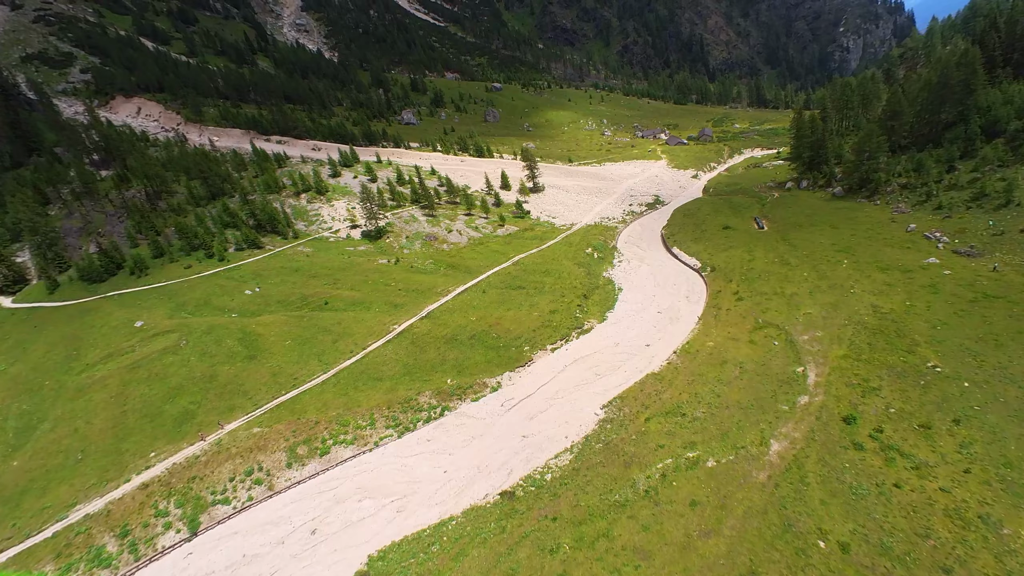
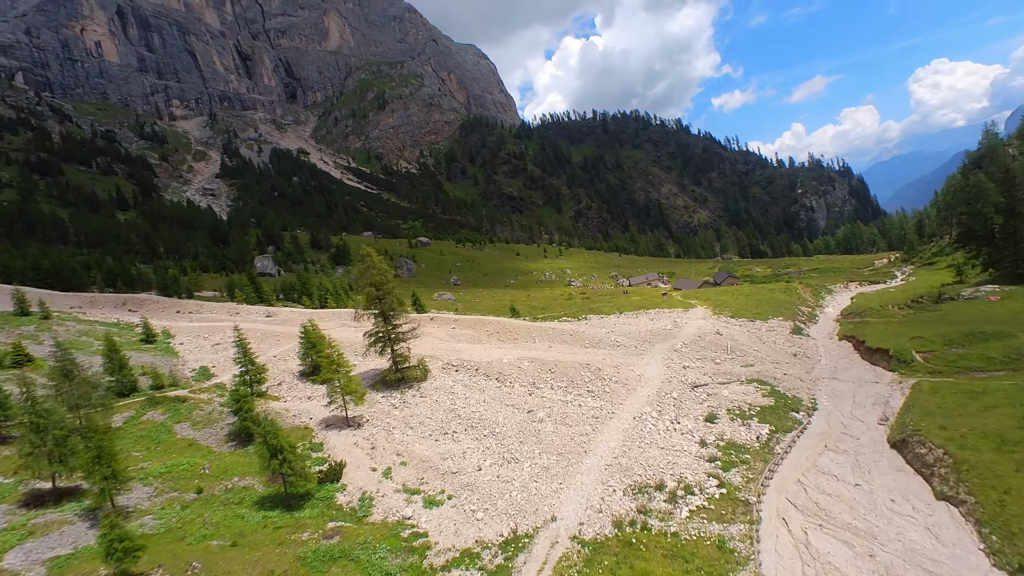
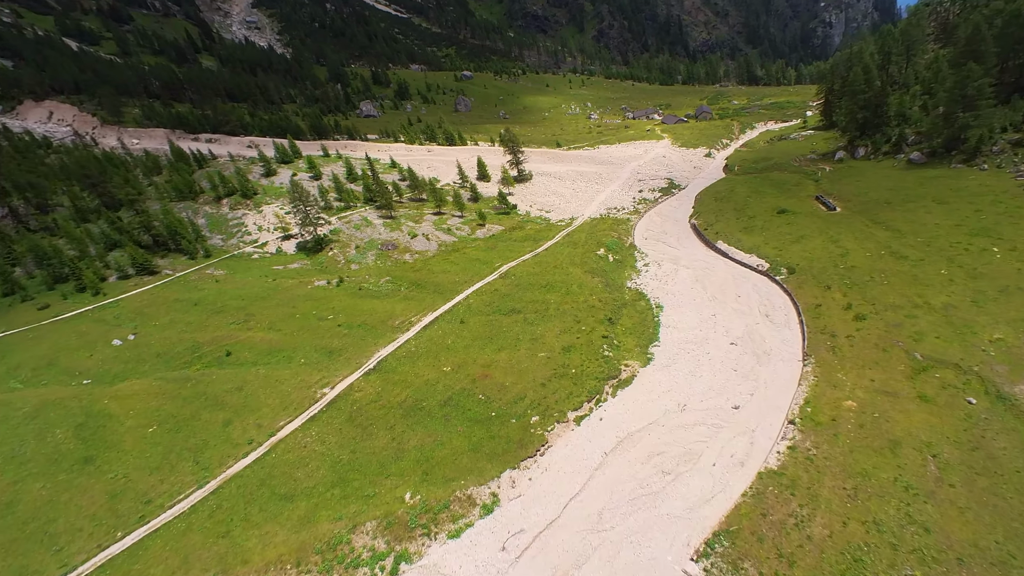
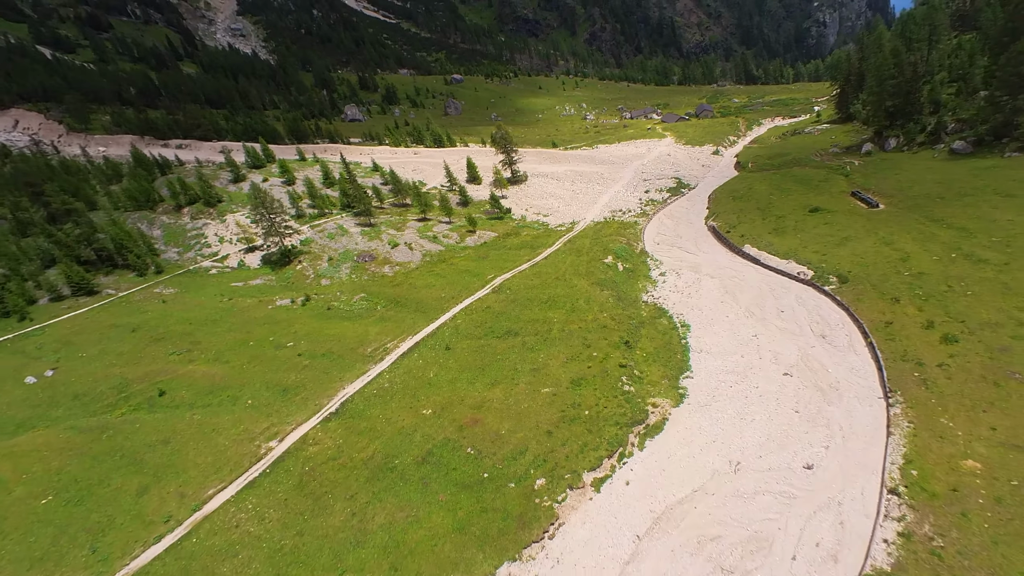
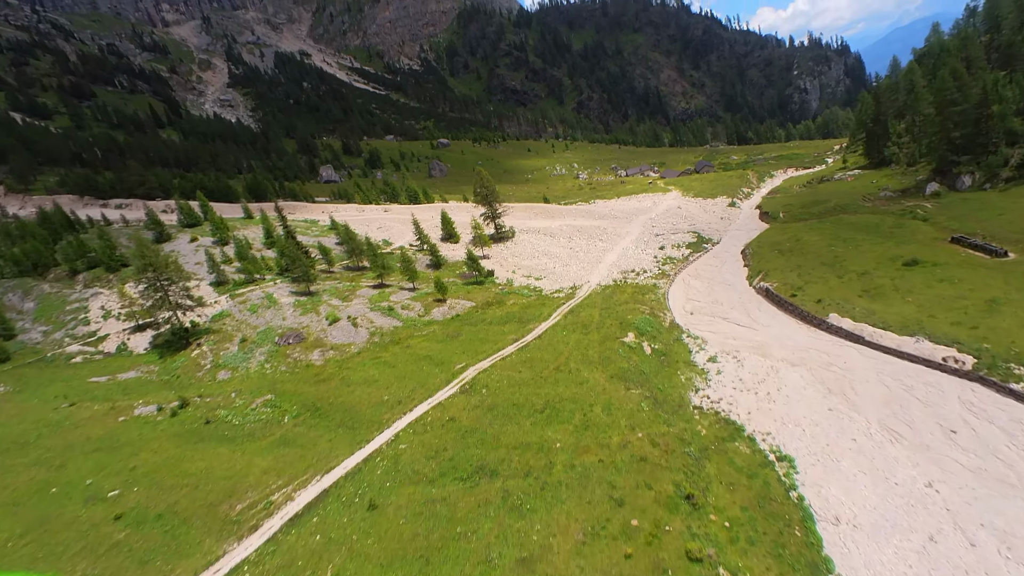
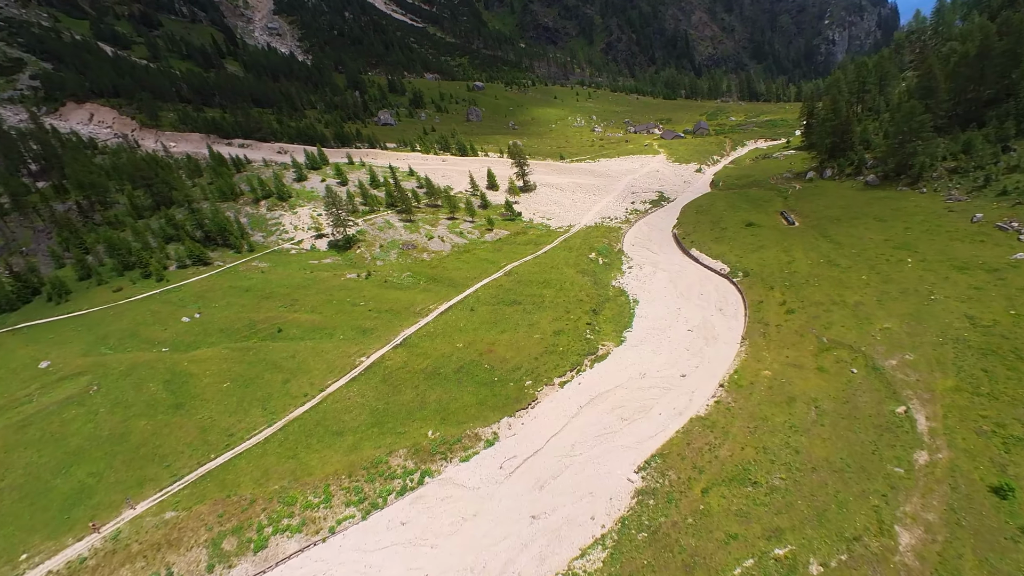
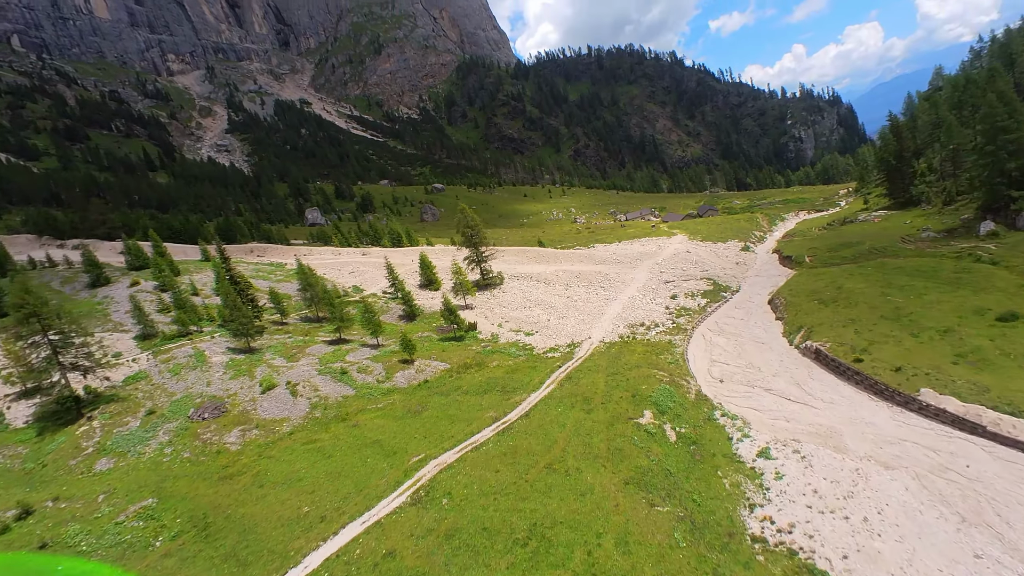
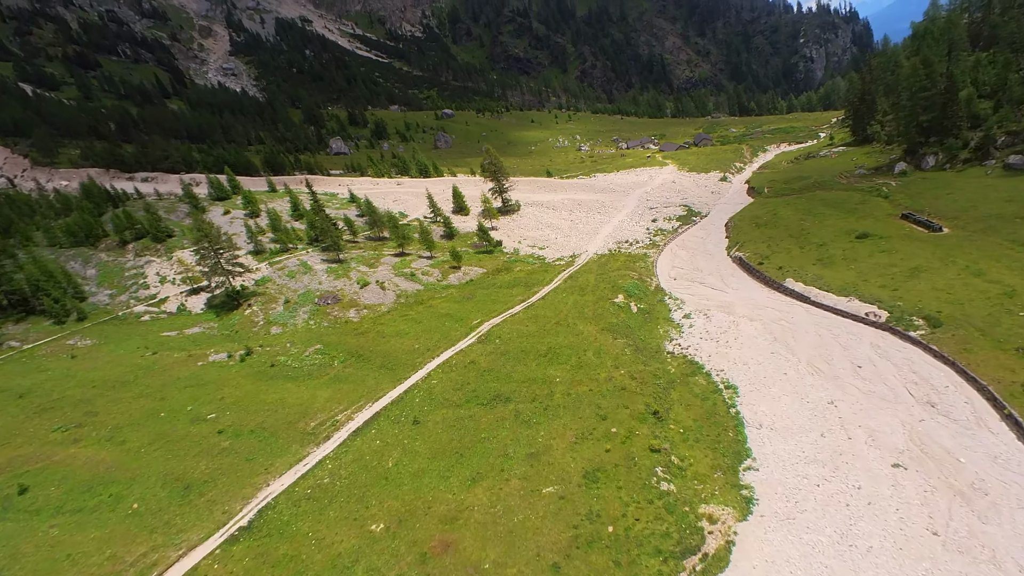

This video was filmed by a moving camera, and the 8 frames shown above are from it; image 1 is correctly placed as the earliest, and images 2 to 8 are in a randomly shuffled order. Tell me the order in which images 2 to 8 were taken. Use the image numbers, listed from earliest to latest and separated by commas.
6, 3, 4, 8, 5, 7, 2
